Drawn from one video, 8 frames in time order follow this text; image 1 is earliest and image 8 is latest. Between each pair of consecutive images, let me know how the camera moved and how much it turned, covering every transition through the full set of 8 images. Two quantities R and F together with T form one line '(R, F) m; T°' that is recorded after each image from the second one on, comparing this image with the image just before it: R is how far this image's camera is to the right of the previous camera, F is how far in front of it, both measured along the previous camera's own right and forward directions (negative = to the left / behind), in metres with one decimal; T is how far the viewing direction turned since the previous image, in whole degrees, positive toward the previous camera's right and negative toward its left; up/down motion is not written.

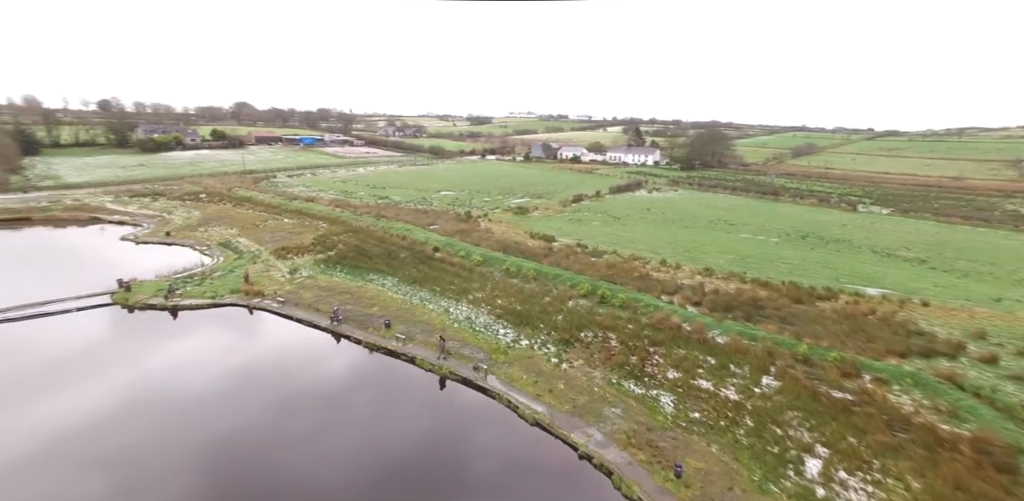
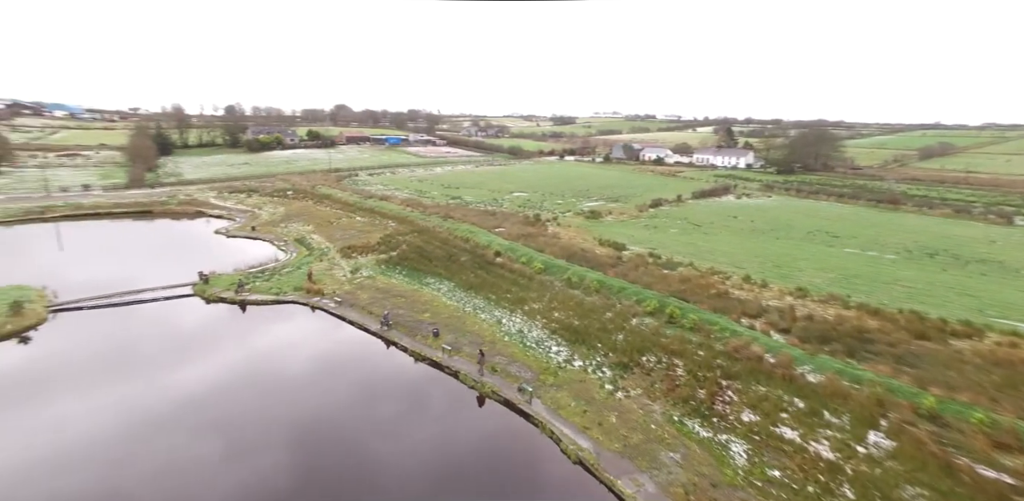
(+0.7, +1.4) m; -9°
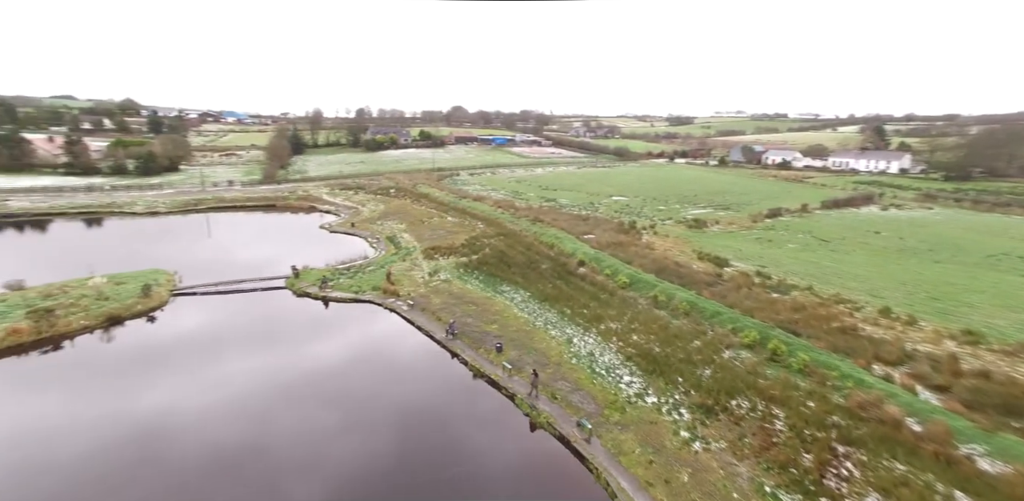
(+1.0, +1.5) m; -13°
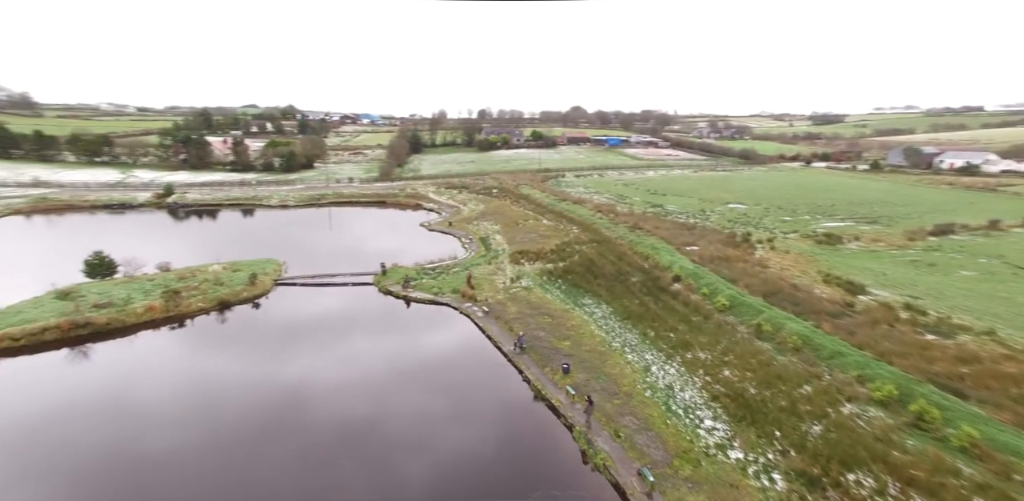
(+1.1, +1.3) m; -13°
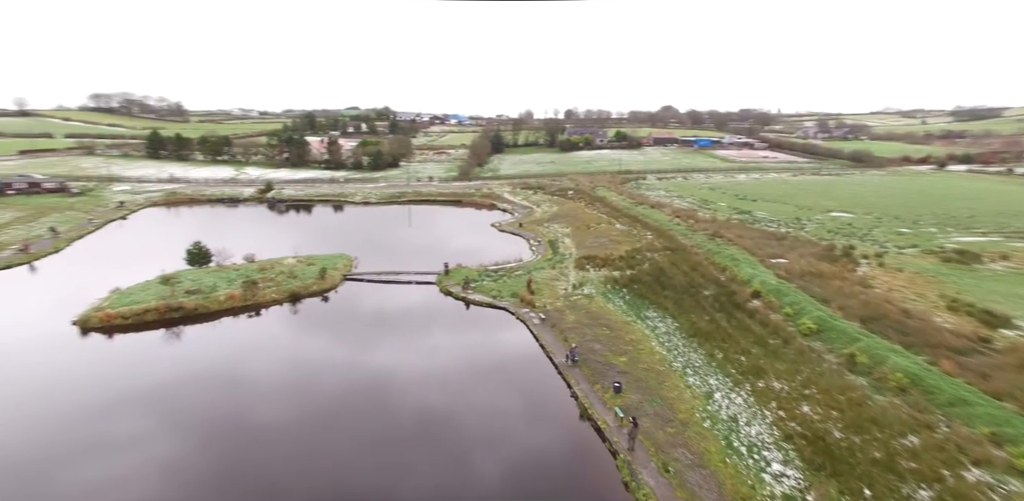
(+0.8, +0.7) m; -10°
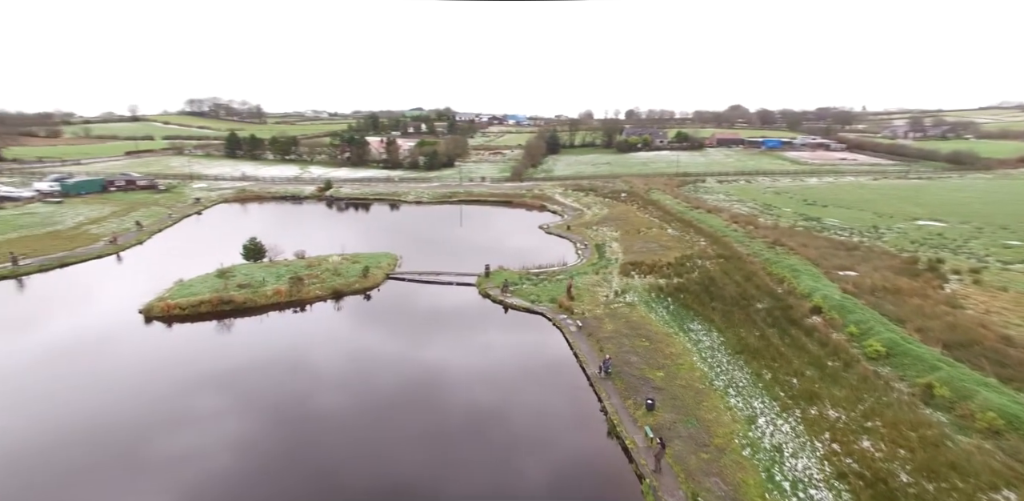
(+0.7, +0.5) m; -7°
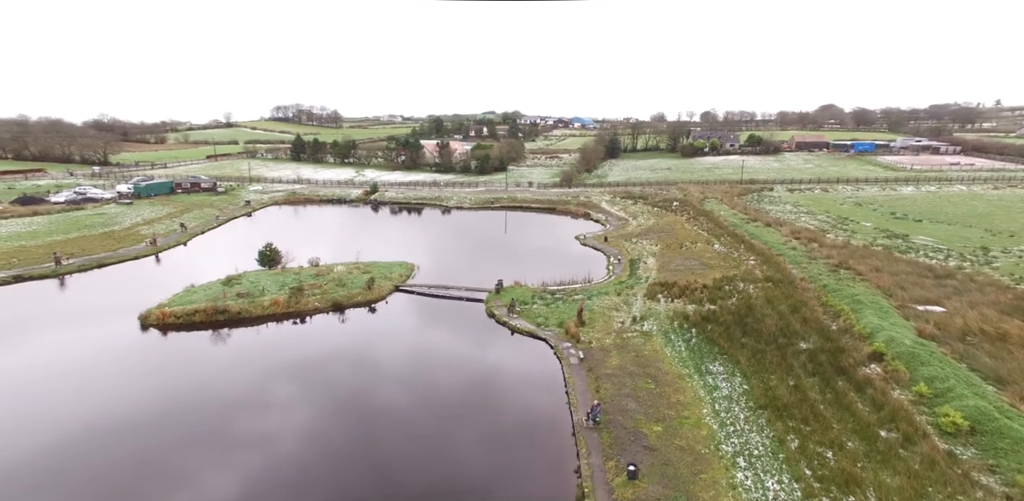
(+2.4, +2.0) m; -8°
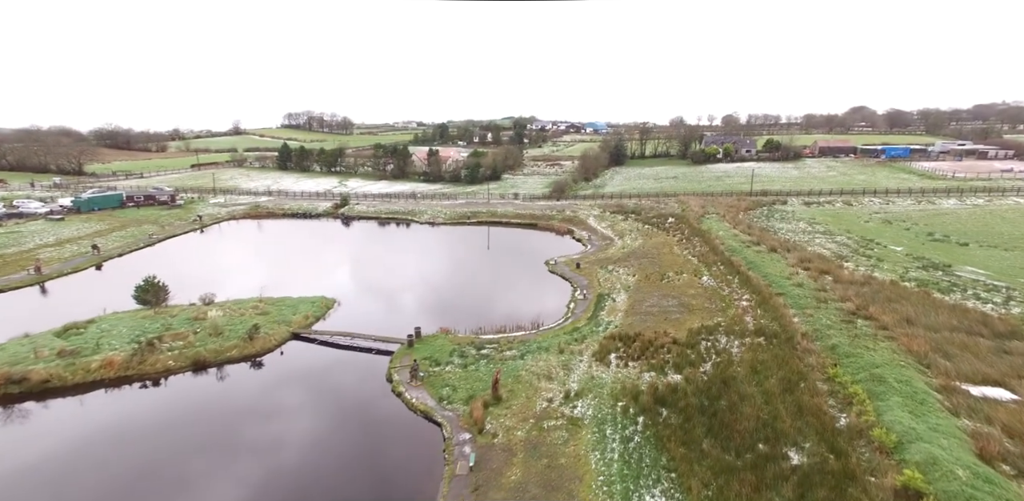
(+3.6, +4.7) m; -3°
